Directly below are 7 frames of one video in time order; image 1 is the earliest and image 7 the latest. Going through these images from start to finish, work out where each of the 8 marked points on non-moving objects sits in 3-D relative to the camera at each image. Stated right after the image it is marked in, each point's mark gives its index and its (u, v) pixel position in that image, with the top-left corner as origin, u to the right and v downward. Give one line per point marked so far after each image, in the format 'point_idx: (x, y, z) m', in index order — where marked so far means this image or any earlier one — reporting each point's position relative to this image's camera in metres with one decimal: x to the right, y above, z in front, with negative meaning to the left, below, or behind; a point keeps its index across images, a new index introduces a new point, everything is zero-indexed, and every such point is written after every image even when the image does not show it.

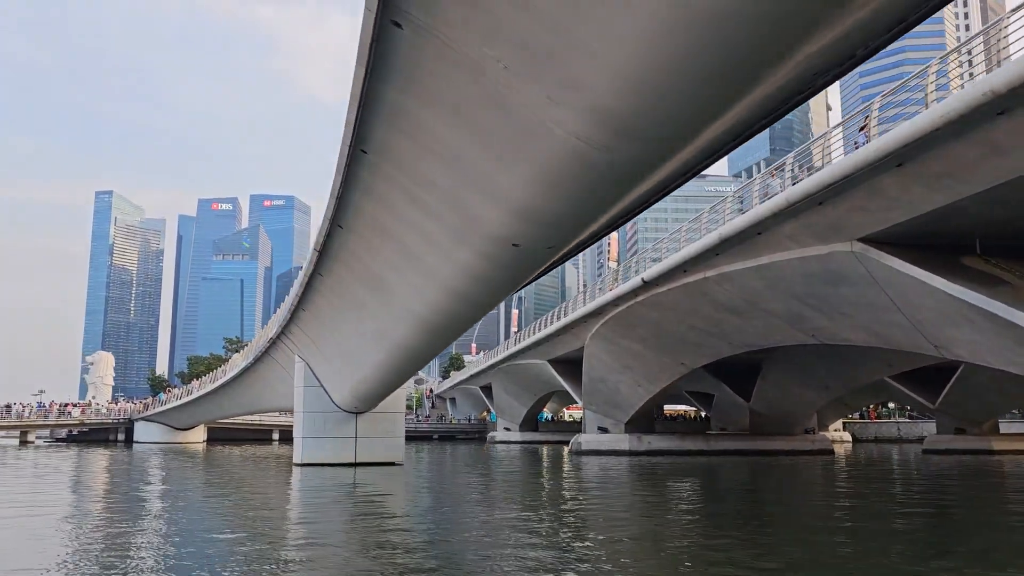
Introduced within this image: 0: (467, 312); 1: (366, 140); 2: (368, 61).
0: (-0.7, -0.4, +13.1) m
1: (-1.6, +1.7, +9.7) m
2: (-1.3, +2.1, +7.8) m
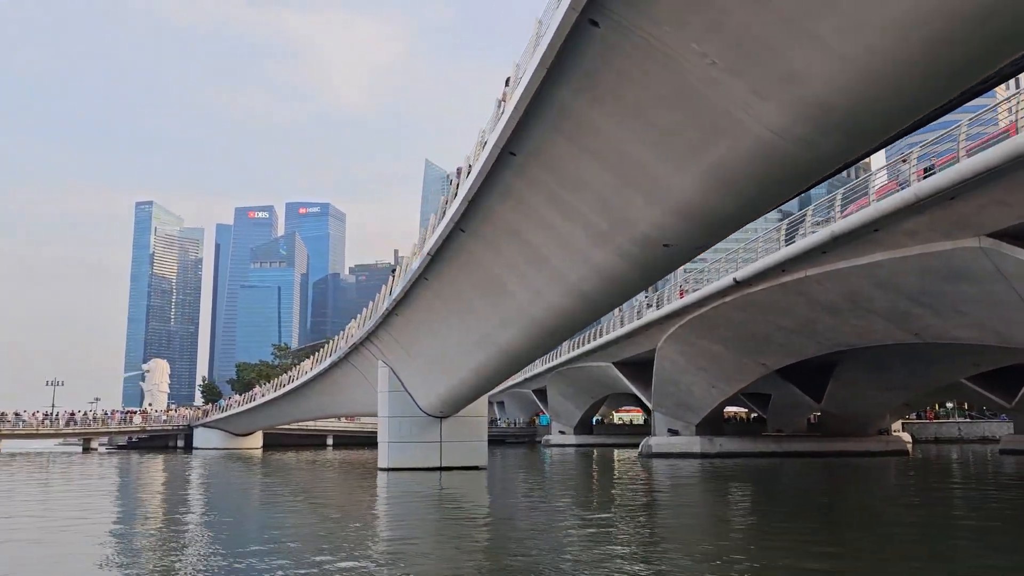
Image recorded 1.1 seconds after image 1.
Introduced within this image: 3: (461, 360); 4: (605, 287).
0: (+1.1, -0.4, +13.0) m
1: (+0.1, +1.6, +9.7) m
2: (+0.3, +2.0, +7.8) m
3: (-1.1, -1.5, +18.6) m
4: (+1.2, 0.0, +11.5) m
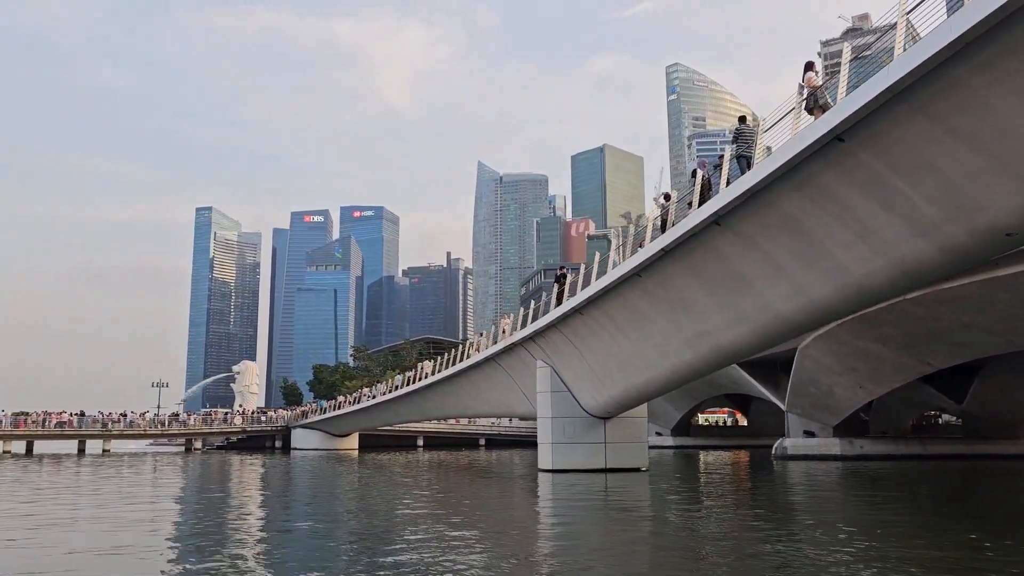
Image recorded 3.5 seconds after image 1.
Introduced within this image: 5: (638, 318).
0: (+4.9, -0.3, +12.4) m
1: (+3.7, +1.7, +9.2) m
2: (+3.8, +2.1, +7.3) m
3: (+3.0, -1.5, +18.2) m
4: (+4.9, +0.1, +11.0) m
5: (+2.5, -0.6, +17.5) m
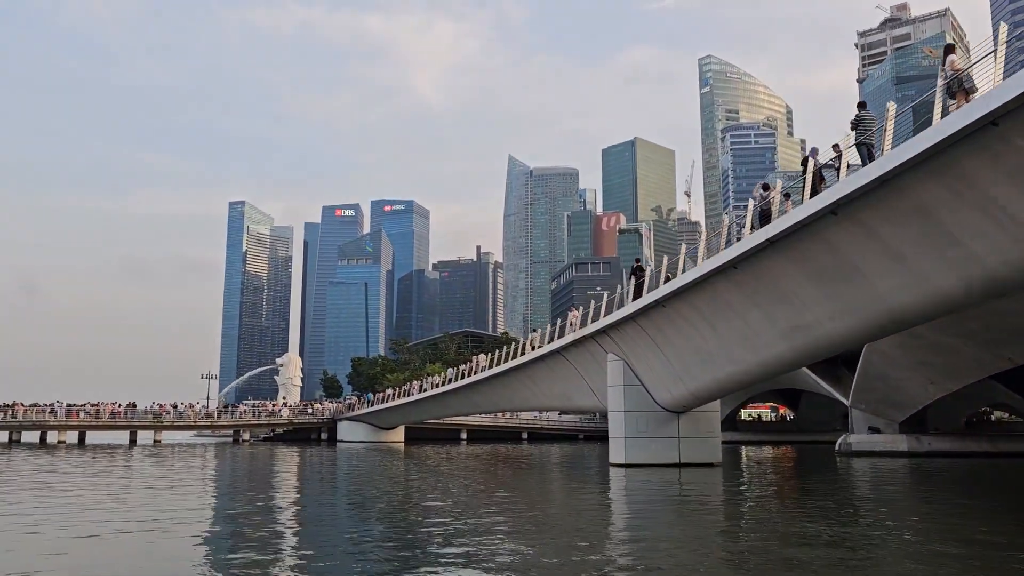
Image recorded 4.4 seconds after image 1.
0: (+6.5, -0.2, +12.0) m
1: (+5.1, +1.8, +8.8) m
2: (+5.2, +2.2, +6.9) m
3: (+4.7, -1.3, +17.9) m
4: (+6.4, +0.2, +10.6) m
5: (+4.3, -0.5, +17.2) m
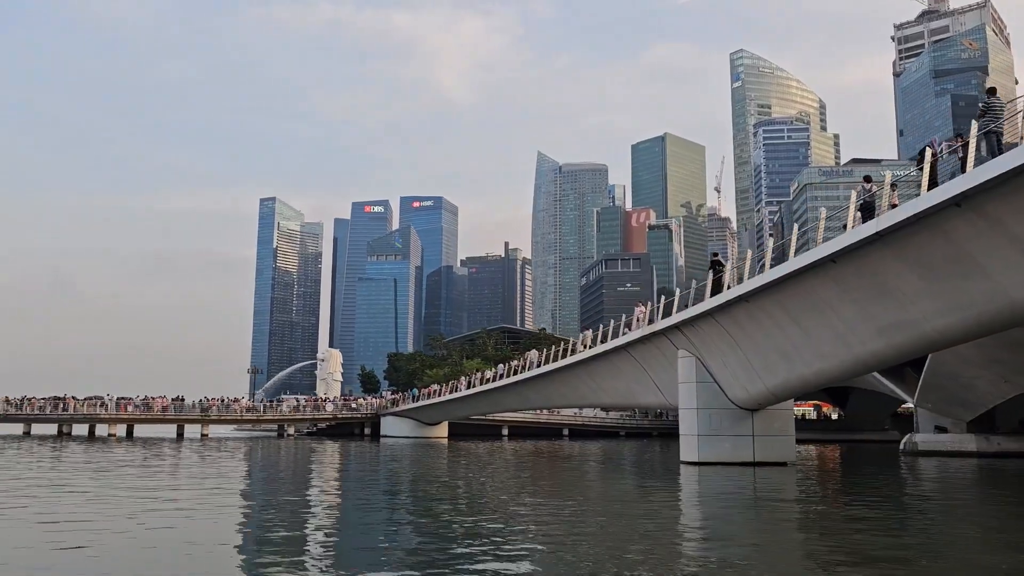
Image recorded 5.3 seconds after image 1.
0: (+8.0, -0.2, +11.6) m
1: (+6.5, +1.8, +8.4) m
2: (+6.5, +2.2, +6.4) m
3: (+6.4, -1.2, +17.4) m
4: (+7.9, +0.3, +10.1) m
5: (+5.9, -0.4, +16.8) m
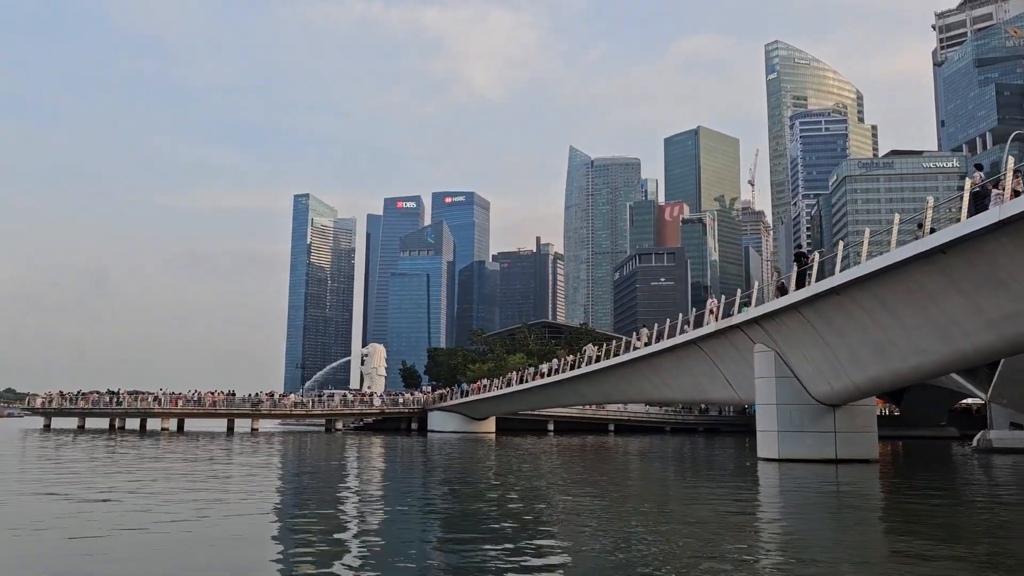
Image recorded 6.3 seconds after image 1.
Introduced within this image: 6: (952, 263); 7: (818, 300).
0: (+9.5, 0.0, +10.9) m
1: (+7.9, +1.9, +7.8) m
2: (+7.9, +2.3, +5.8) m
3: (+8.1, -1.1, +16.9) m
4: (+9.3, +0.4, +9.5) m
5: (+7.6, -0.2, +16.2) m
6: (+7.5, +0.4, +14.9) m
7: (+6.7, -0.2, +18.9) m
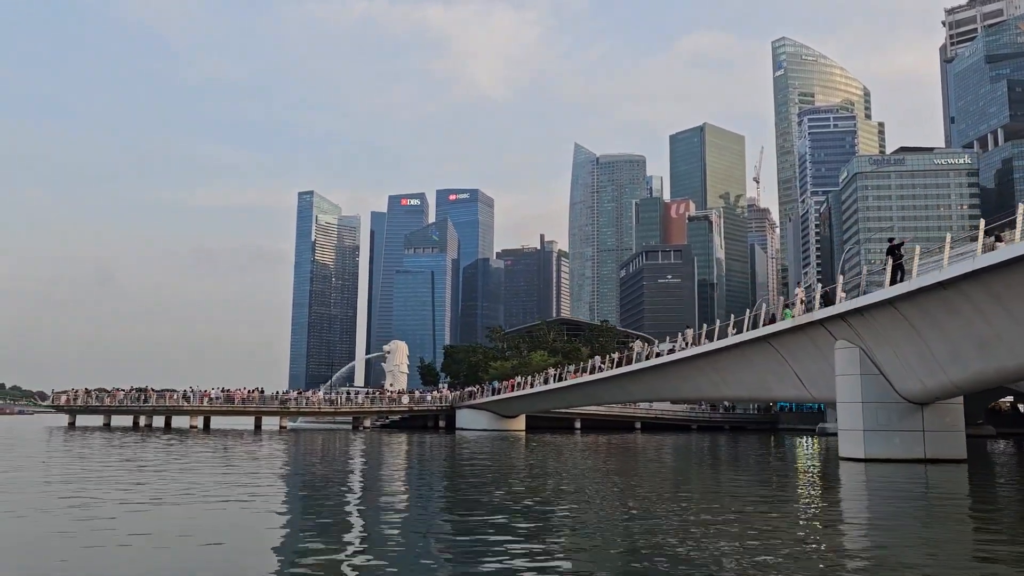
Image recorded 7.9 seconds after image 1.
0: (+11.4, +0.1, +10.3) m
1: (+9.8, +2.0, +7.1) m
2: (+9.7, +2.4, +5.2) m
3: (+10.0, -1.0, +16.2) m
4: (+11.2, +0.5, +8.8) m
5: (+9.5, -0.1, +15.5) m
6: (+9.4, +0.5, +14.2) m
7: (+8.6, -0.1, +18.2) m
